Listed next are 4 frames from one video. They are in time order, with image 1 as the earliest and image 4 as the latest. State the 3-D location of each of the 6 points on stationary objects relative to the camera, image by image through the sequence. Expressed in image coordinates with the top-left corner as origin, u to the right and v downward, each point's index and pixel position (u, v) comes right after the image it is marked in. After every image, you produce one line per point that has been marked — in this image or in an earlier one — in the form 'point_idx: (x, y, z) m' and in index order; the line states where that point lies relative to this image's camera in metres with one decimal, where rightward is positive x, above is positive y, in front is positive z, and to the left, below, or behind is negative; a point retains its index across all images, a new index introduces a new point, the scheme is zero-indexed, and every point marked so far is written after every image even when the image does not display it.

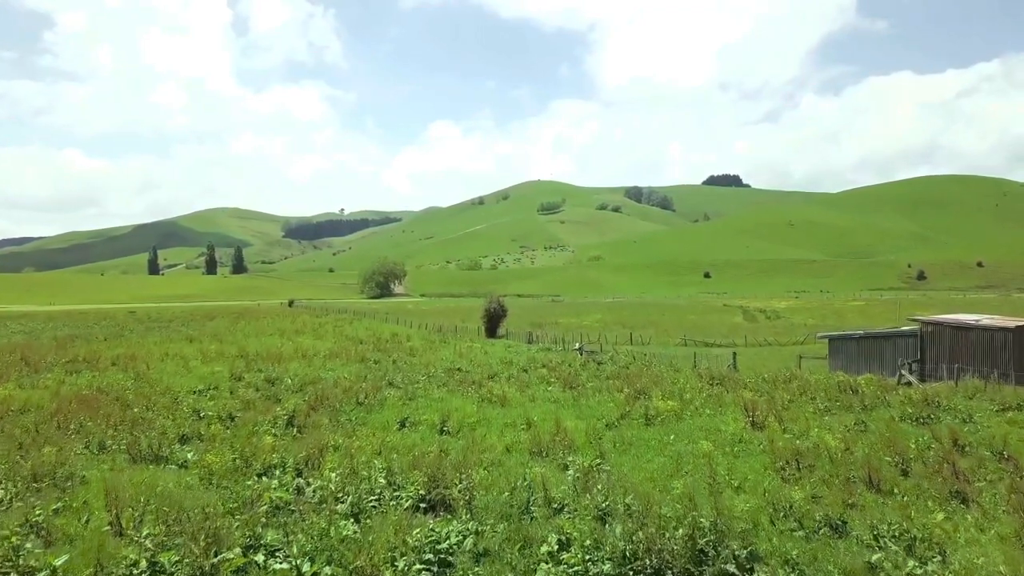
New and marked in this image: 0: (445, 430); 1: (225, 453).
0: (-2.0, -4.2, +17.7) m
1: (-6.6, -3.8, +13.9) m
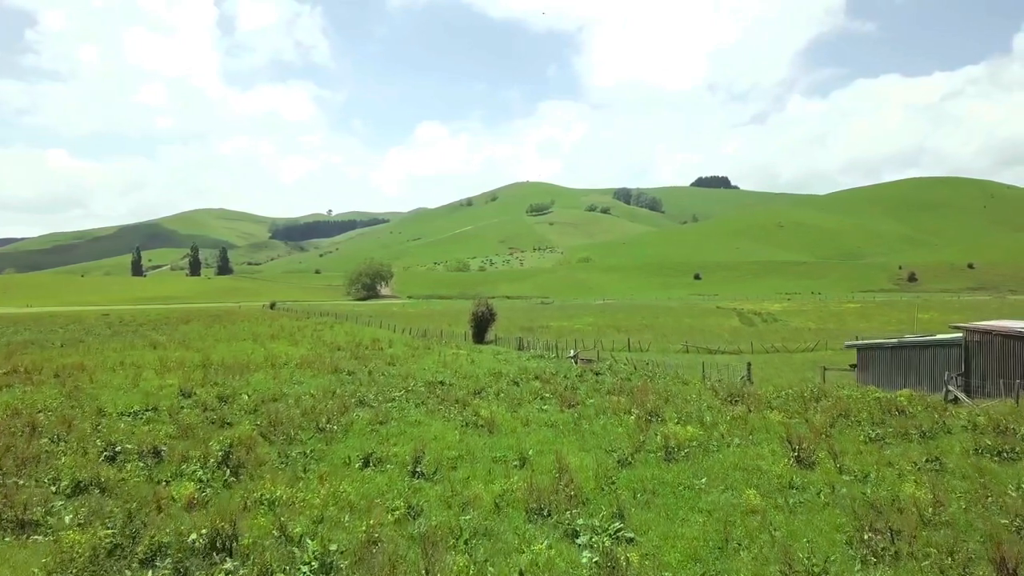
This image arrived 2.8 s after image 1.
0: (-2.2, -4.3, +14.1) m
1: (-6.8, -3.9, +10.2) m
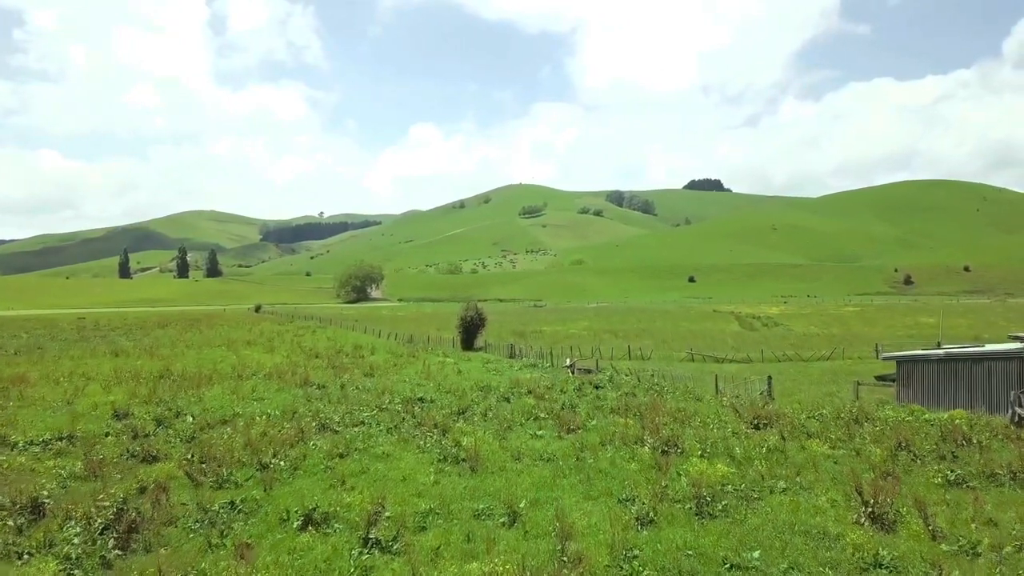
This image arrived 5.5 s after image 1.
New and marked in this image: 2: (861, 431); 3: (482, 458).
0: (-2.4, -4.4, +10.6) m
1: (-7.0, -4.0, +6.6) m
2: (+10.5, -4.3, +18.3) m
3: (-0.7, -4.5, +15.8) m
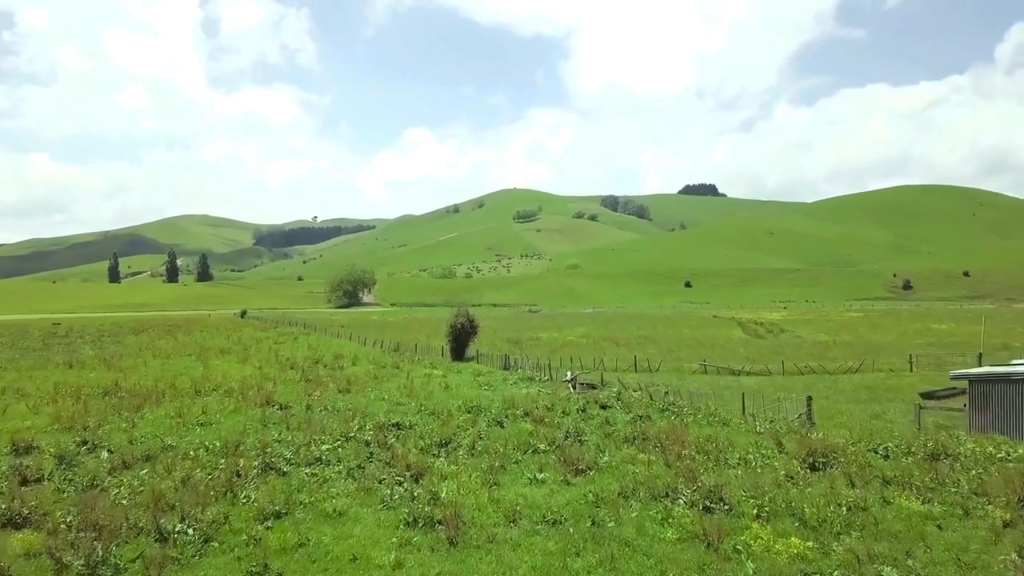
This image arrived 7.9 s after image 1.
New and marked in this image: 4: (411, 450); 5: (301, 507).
0: (-2.5, -4.4, +6.5) m
1: (-7.0, -3.9, +2.5) m
2: (+10.4, -4.4, +14.3) m
3: (-0.9, -4.5, +11.7) m
4: (-2.9, -4.6, +17.3) m
5: (-4.5, -4.6, +12.7) m
